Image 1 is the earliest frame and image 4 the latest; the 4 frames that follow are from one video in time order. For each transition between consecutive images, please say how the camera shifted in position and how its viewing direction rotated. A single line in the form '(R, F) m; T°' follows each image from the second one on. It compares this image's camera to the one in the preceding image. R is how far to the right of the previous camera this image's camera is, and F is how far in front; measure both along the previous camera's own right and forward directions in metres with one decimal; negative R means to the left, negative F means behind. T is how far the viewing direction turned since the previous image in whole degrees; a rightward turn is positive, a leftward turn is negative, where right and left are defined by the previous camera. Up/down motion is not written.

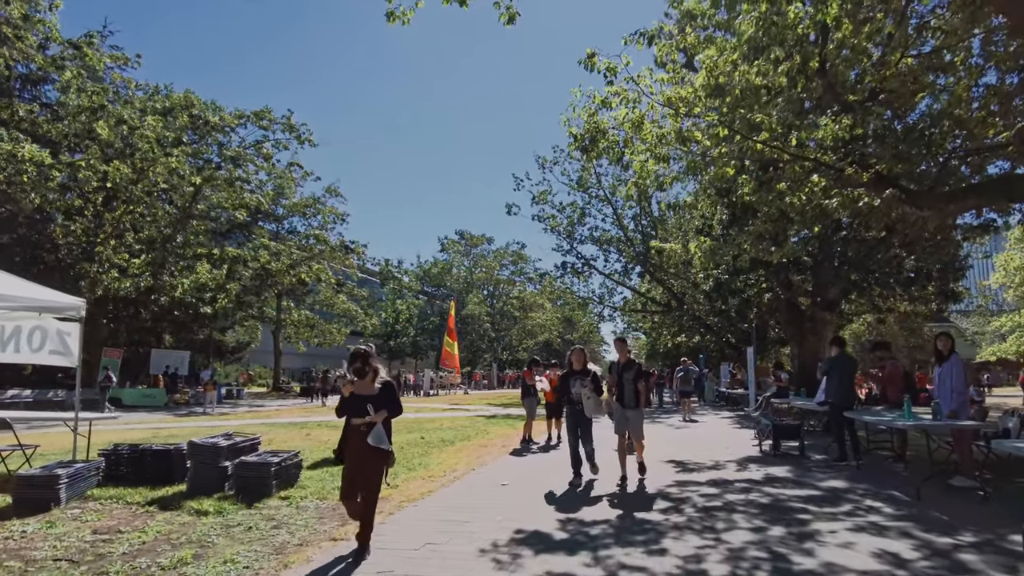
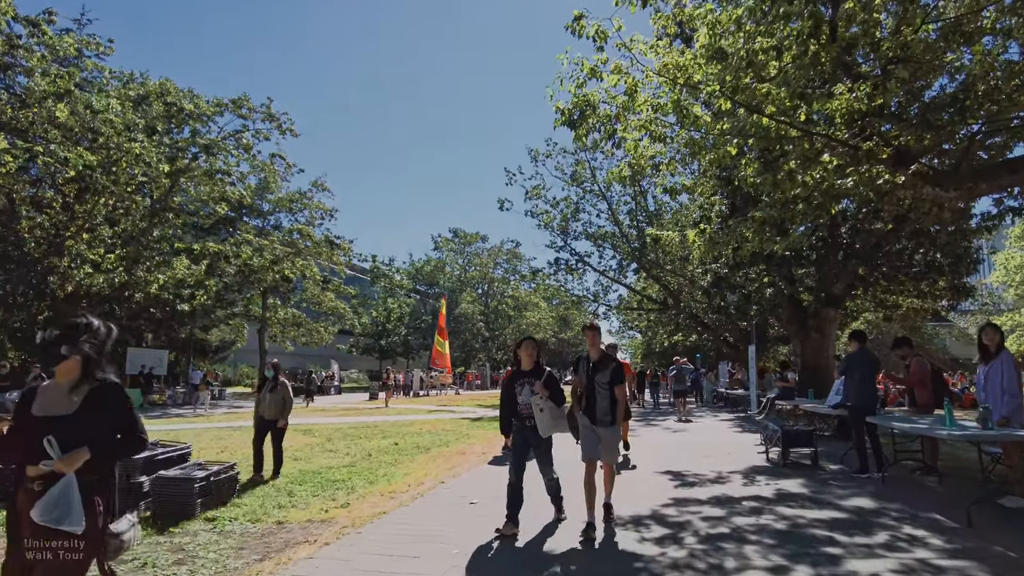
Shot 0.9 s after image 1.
(+0.2, +1.1) m; 0°
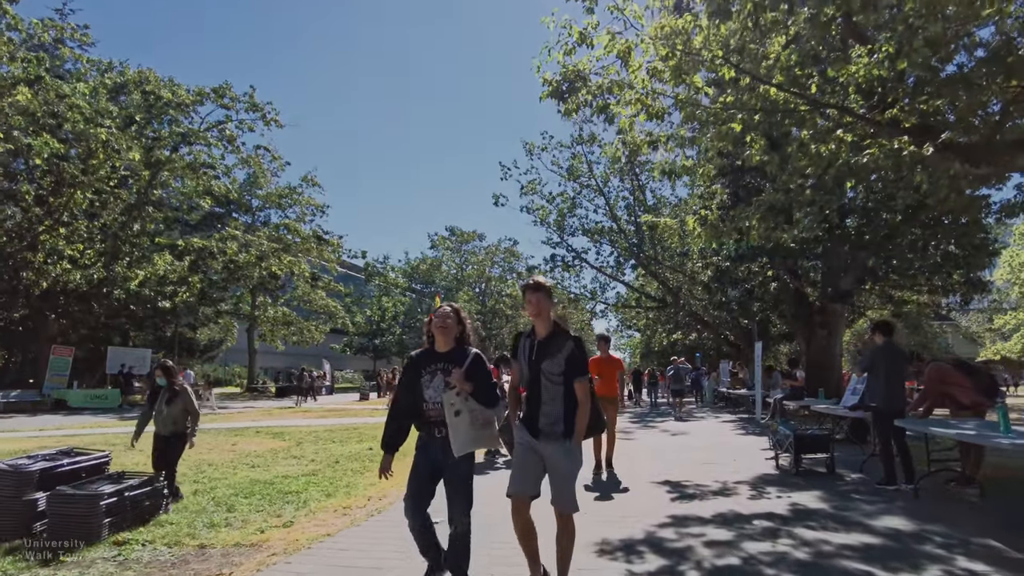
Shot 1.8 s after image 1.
(+0.2, +1.0) m; 0°
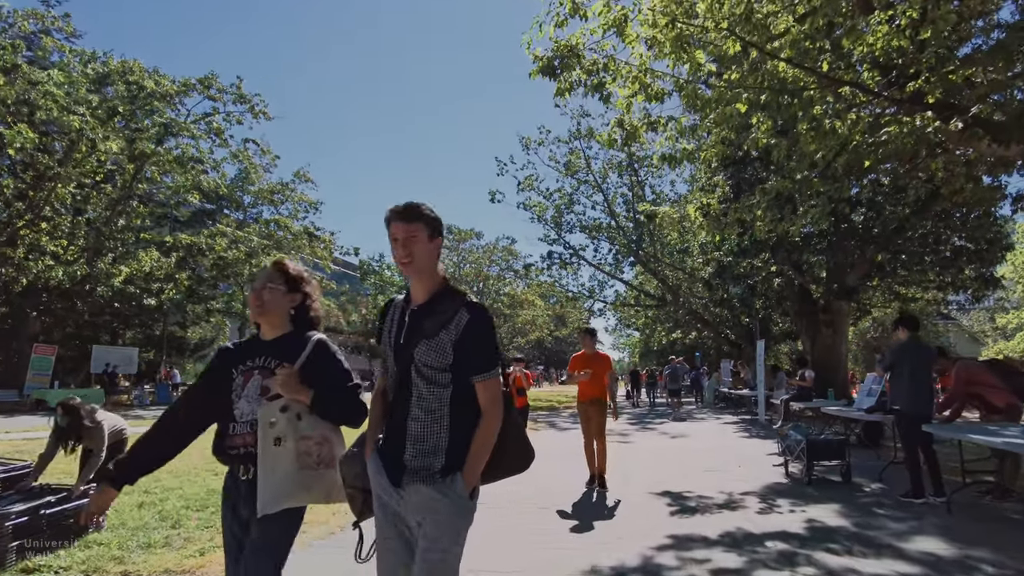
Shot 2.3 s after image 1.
(+0.2, +0.7) m; 0°
